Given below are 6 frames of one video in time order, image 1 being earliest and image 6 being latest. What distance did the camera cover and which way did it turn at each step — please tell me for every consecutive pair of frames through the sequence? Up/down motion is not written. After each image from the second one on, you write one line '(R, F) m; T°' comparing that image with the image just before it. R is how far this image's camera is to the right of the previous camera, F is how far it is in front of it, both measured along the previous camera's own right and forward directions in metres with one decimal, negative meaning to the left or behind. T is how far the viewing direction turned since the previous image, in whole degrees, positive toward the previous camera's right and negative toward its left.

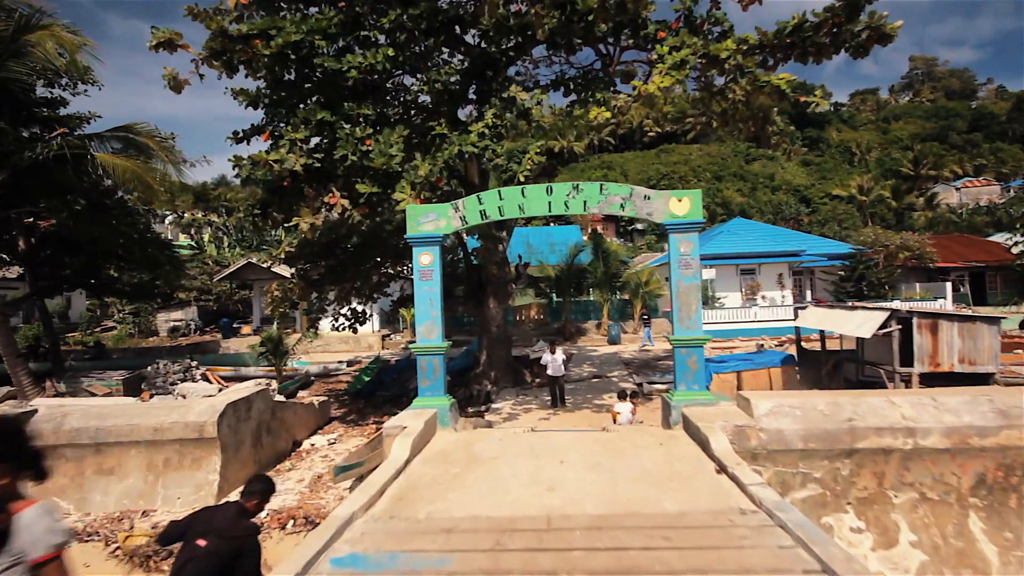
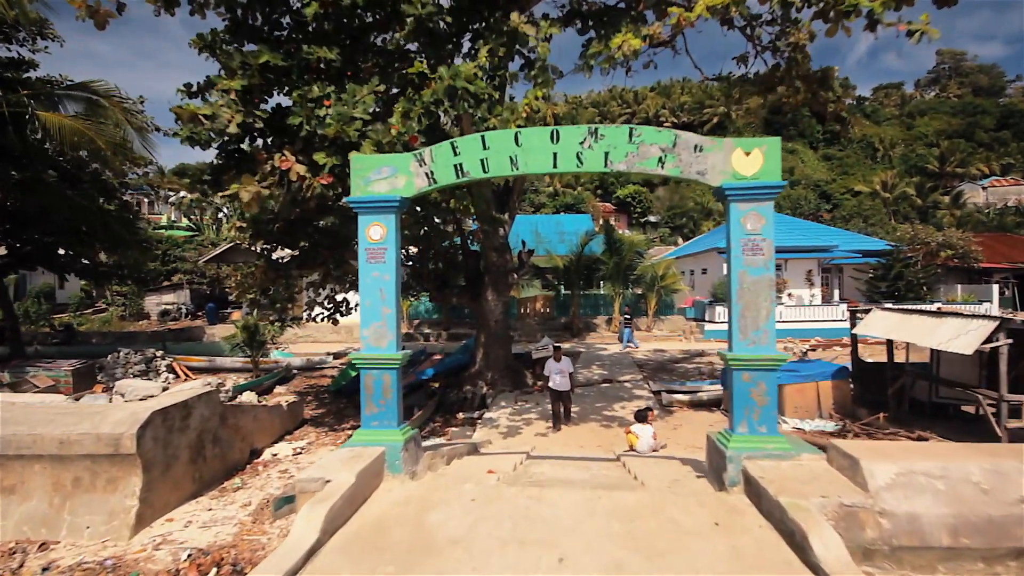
(+0.2, +1.8) m; -1°
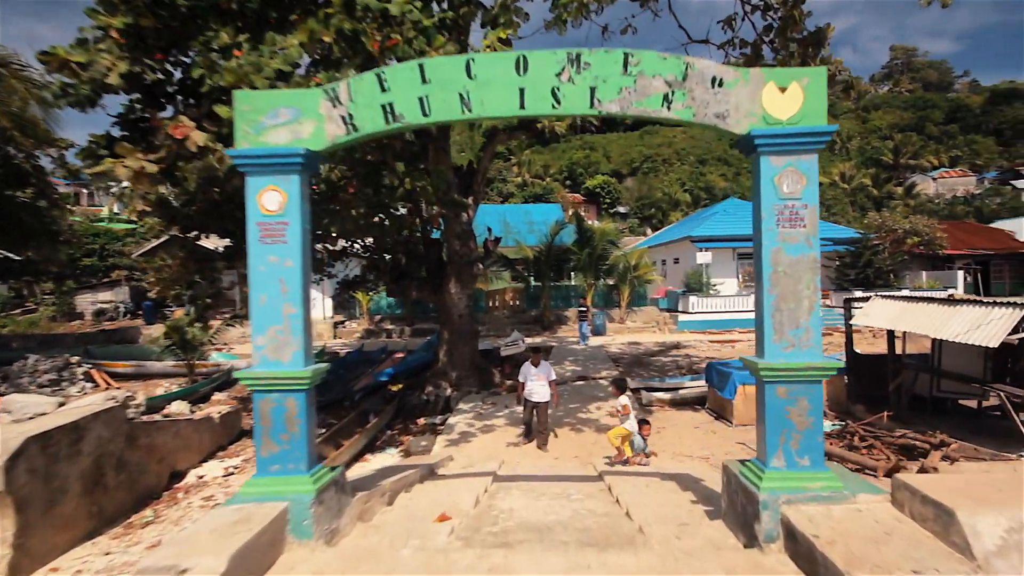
(+0.1, +1.1) m; +4°
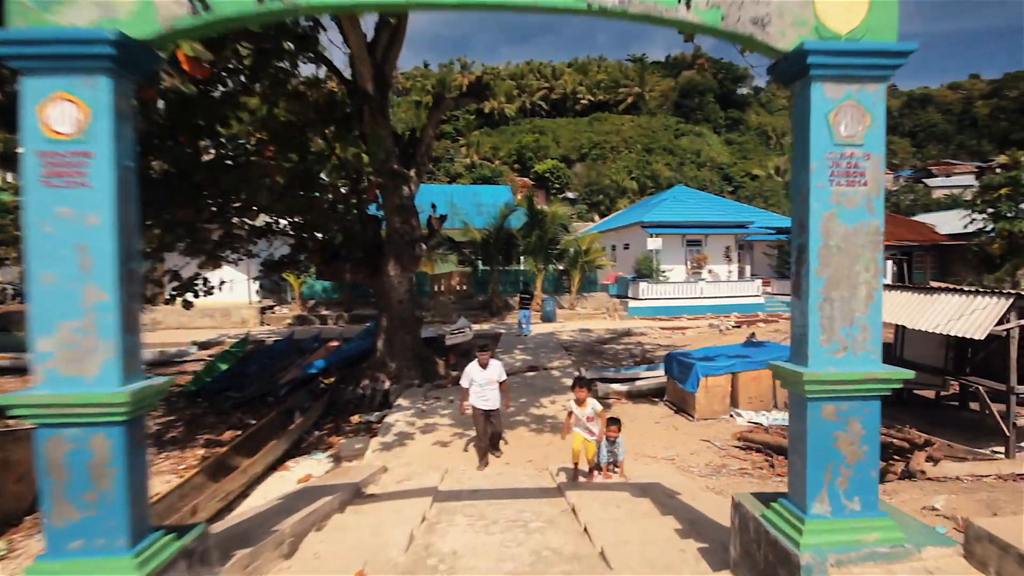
(0.0, +1.0) m; +6°
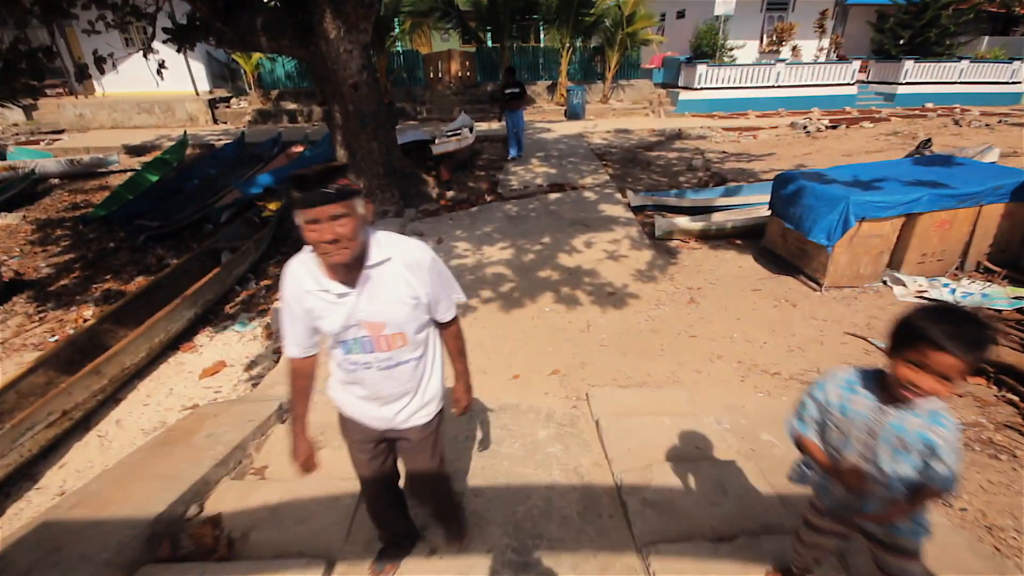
(0.0, +3.3) m; -2°
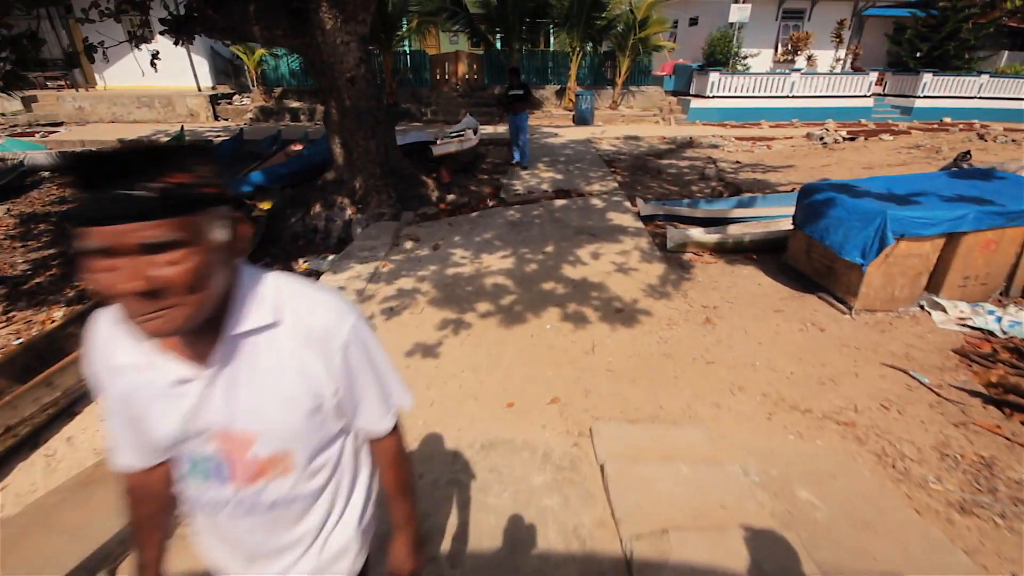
(0.0, +0.4) m; 0°
